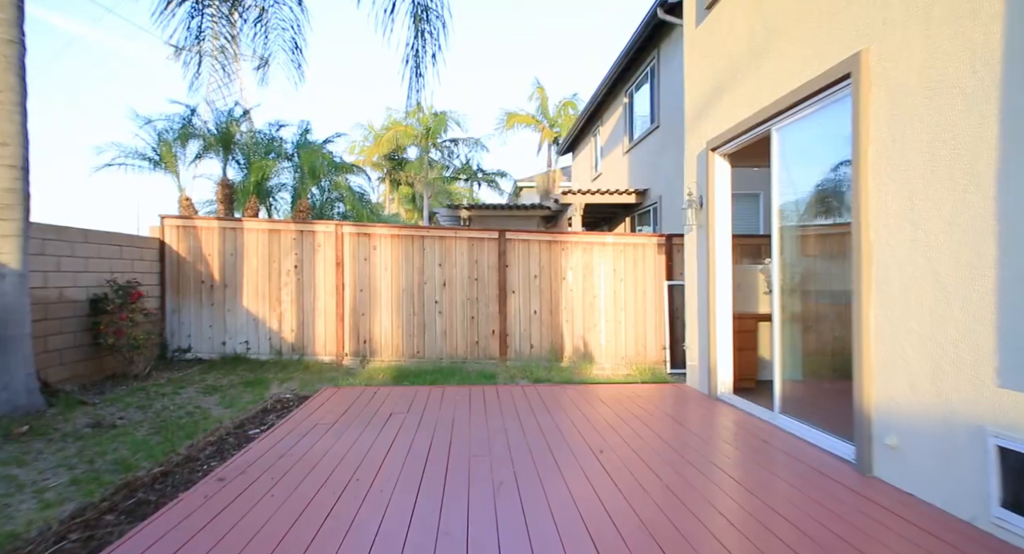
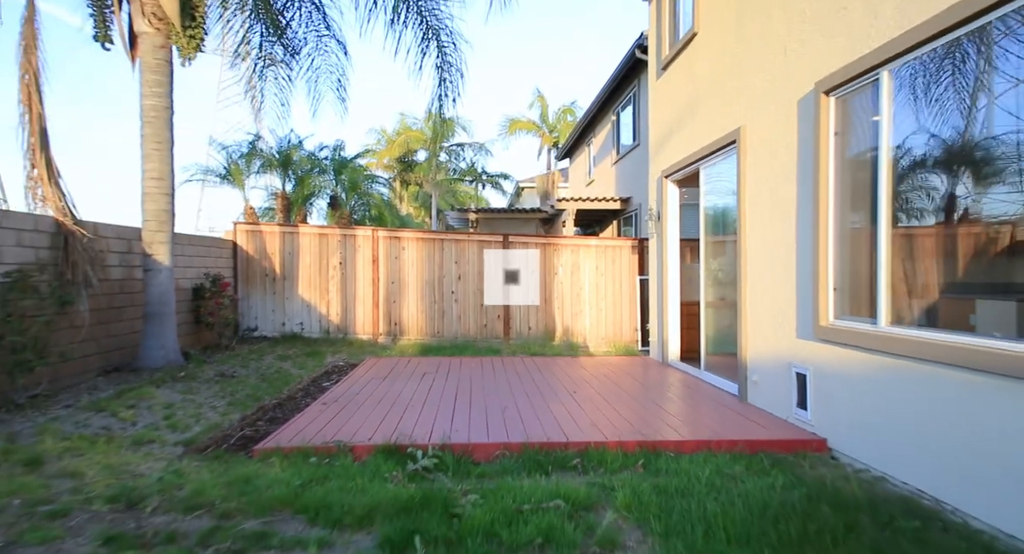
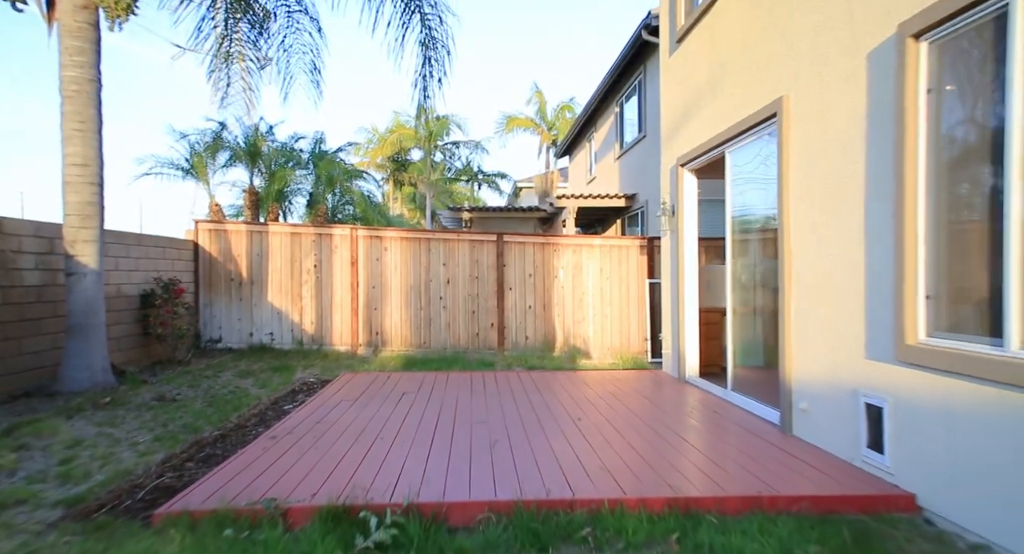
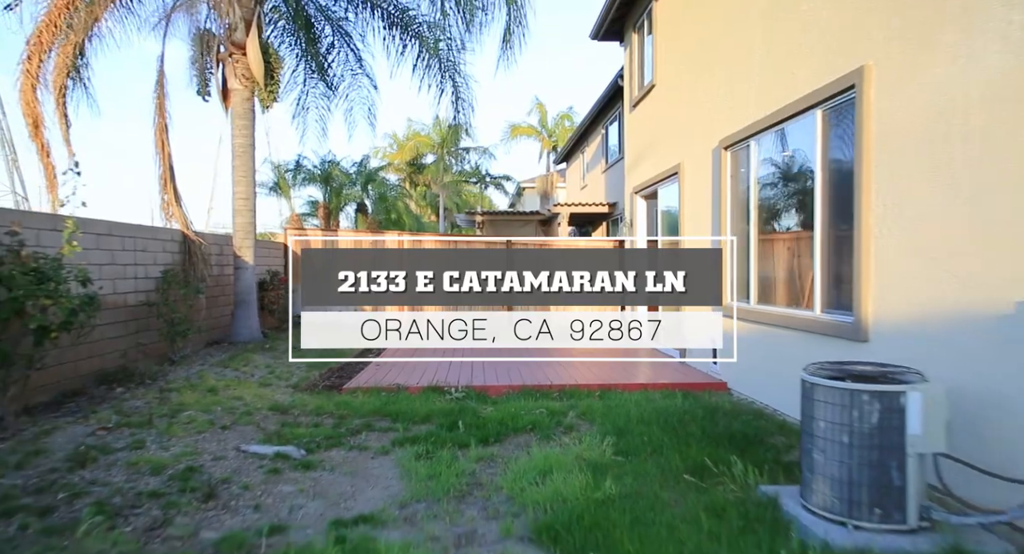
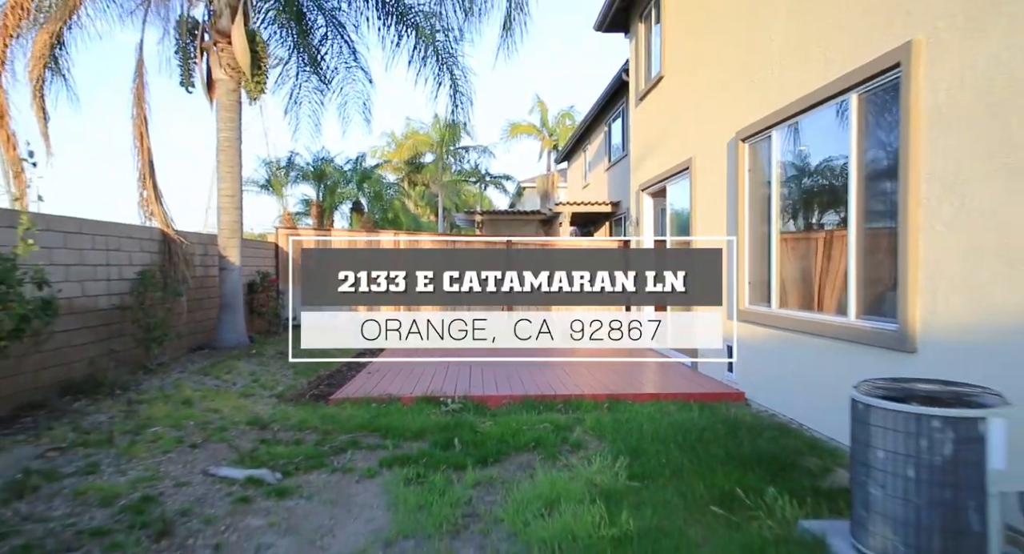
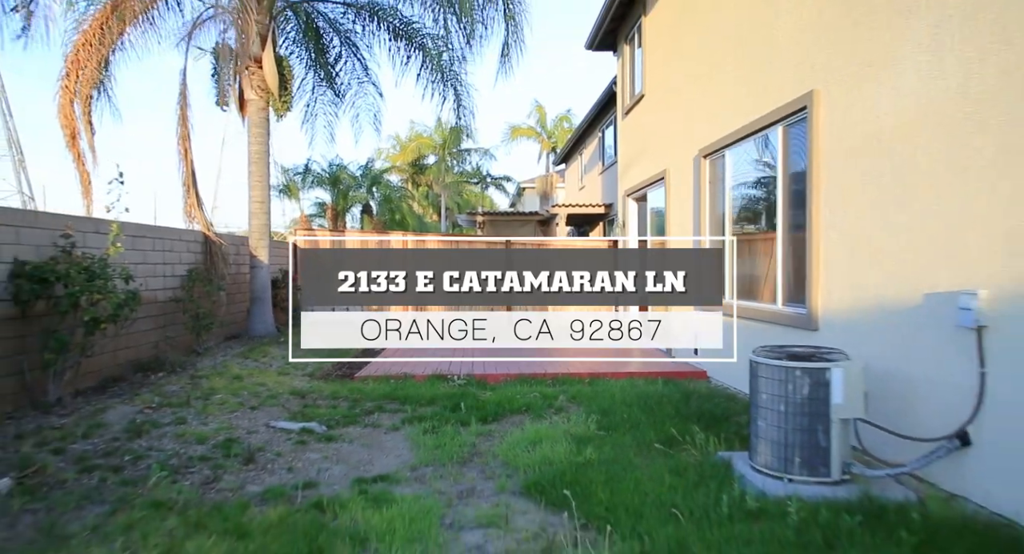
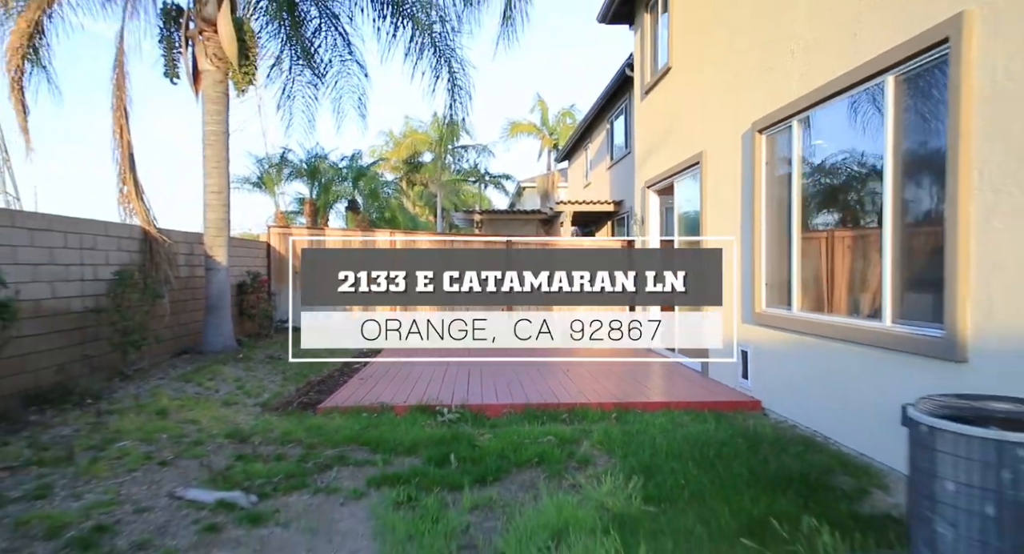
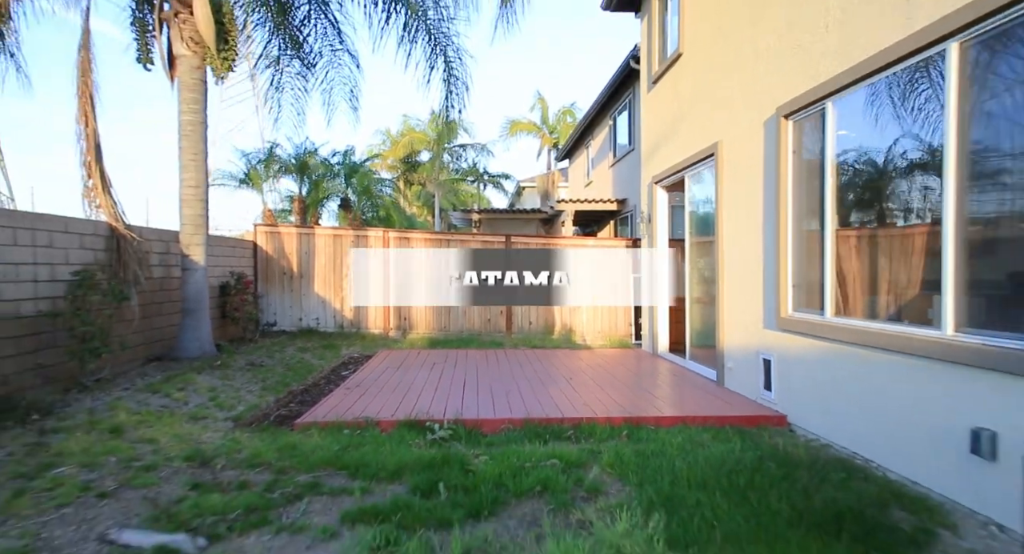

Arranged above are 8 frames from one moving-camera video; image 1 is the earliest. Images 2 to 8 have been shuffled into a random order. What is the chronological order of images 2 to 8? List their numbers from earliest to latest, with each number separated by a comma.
3, 2, 8, 7, 5, 4, 6
